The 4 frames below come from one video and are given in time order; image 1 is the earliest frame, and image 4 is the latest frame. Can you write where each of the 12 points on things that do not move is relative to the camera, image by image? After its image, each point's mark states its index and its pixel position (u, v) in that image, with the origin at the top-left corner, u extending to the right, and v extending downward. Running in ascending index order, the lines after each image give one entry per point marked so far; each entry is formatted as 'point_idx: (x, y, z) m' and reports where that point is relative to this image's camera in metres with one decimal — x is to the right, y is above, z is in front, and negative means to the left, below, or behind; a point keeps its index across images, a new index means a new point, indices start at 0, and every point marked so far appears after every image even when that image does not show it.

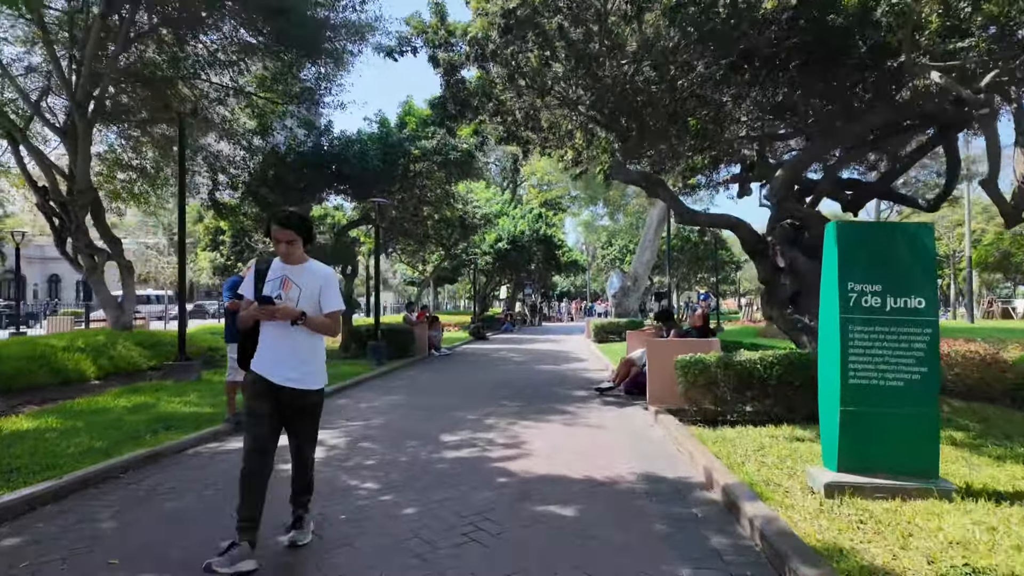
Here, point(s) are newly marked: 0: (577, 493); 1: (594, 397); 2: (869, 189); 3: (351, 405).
0: (+0.6, -1.9, +5.3) m
1: (+1.5, -2.0, +10.7) m
2: (+7.0, +1.9, +11.5) m
3: (-2.7, -1.9, +9.6) m
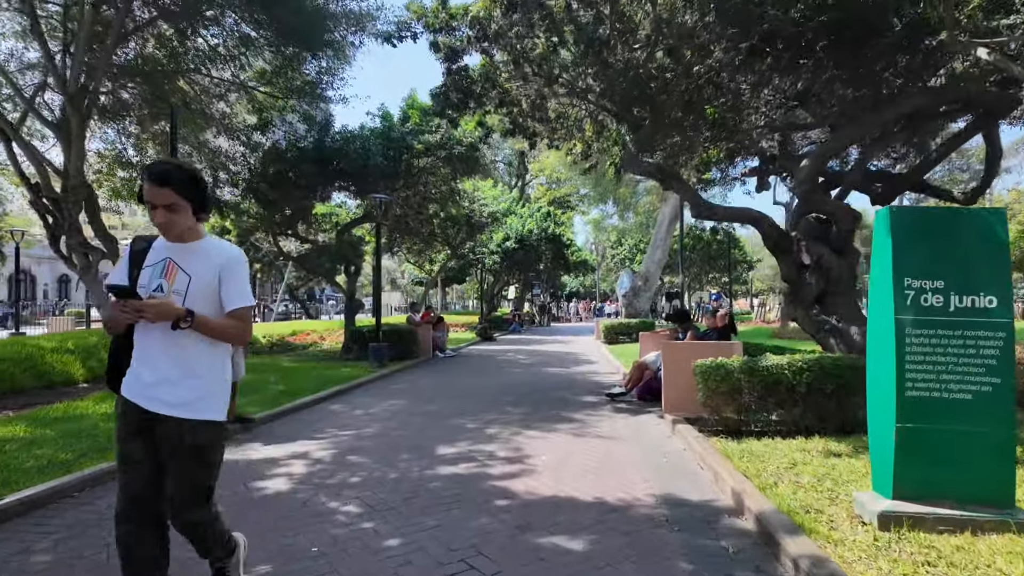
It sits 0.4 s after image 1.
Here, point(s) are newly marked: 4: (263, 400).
0: (+0.6, -1.8, +4.6) m
1: (+1.6, -2.0, +10.0) m
2: (+7.1, +2.0, +10.7) m
3: (-2.6, -1.9, +9.0) m
4: (-4.5, -2.0, +10.6) m
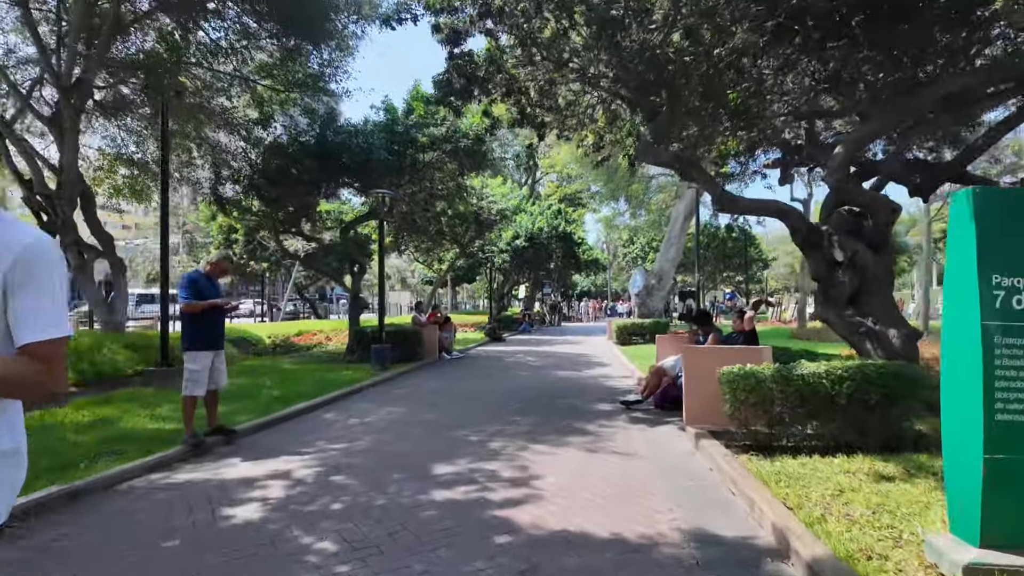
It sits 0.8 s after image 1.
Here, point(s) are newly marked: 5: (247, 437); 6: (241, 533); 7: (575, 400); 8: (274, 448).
0: (+0.6, -1.8, +3.9) m
1: (+1.7, -2.0, +9.3) m
2: (+7.2, +2.0, +9.8) m
3: (-2.5, -1.9, +8.4) m
4: (-4.4, -2.0, +9.9) m
5: (-3.4, -1.9, +7.6) m
6: (-2.1, -1.9, +4.5) m
7: (+1.1, -2.0, +10.2) m
8: (-2.9, -1.9, +7.1) m
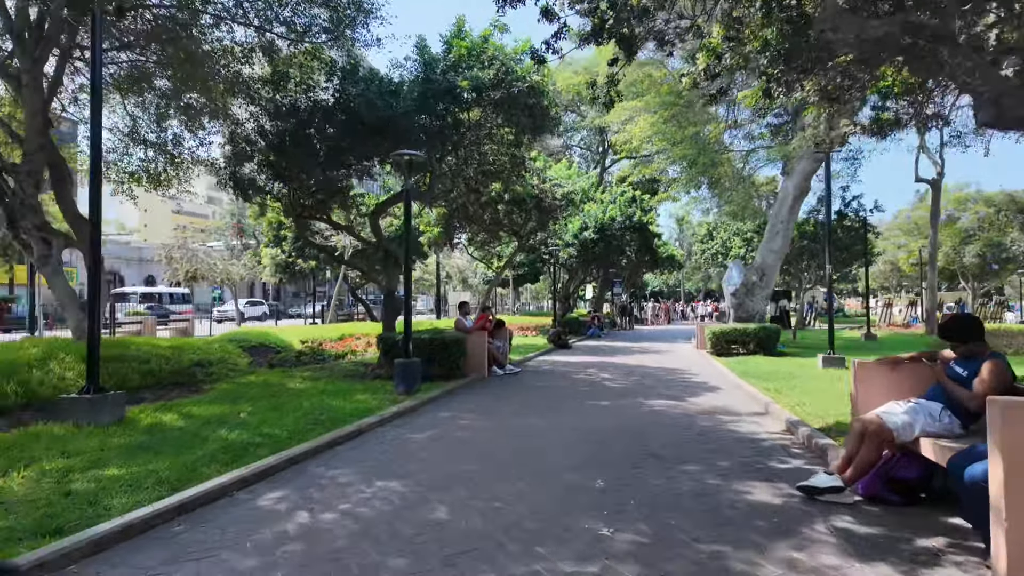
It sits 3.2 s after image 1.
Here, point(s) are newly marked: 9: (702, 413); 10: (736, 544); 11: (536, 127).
0: (+0.7, -1.7, -0.4) m
1: (+2.4, -1.8, +4.8) m
2: (+7.9, +2.1, +4.8) m
3: (-1.9, -1.8, +4.4) m
4: (-3.6, -1.9, +6.2) m
5: (-2.9, -1.8, +3.7) m
6: (-1.9, -1.7, +0.5) m
7: (+1.9, -1.8, +5.9) m
8: (-2.4, -1.8, +3.2) m
9: (+3.0, -2.0, +9.4) m
10: (+1.6, -1.8, +4.2) m
11: (+0.7, +4.5, +16.4) m
